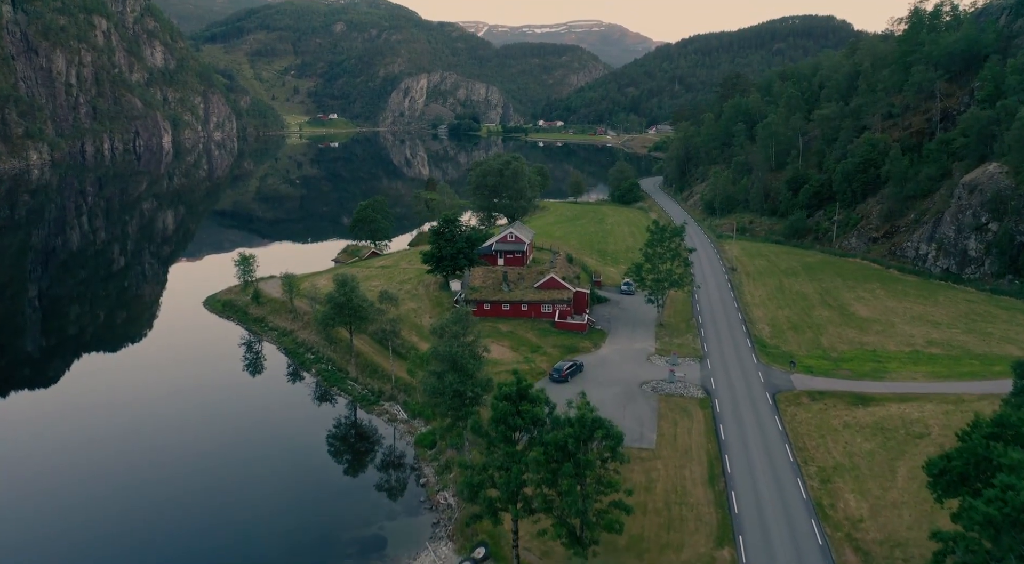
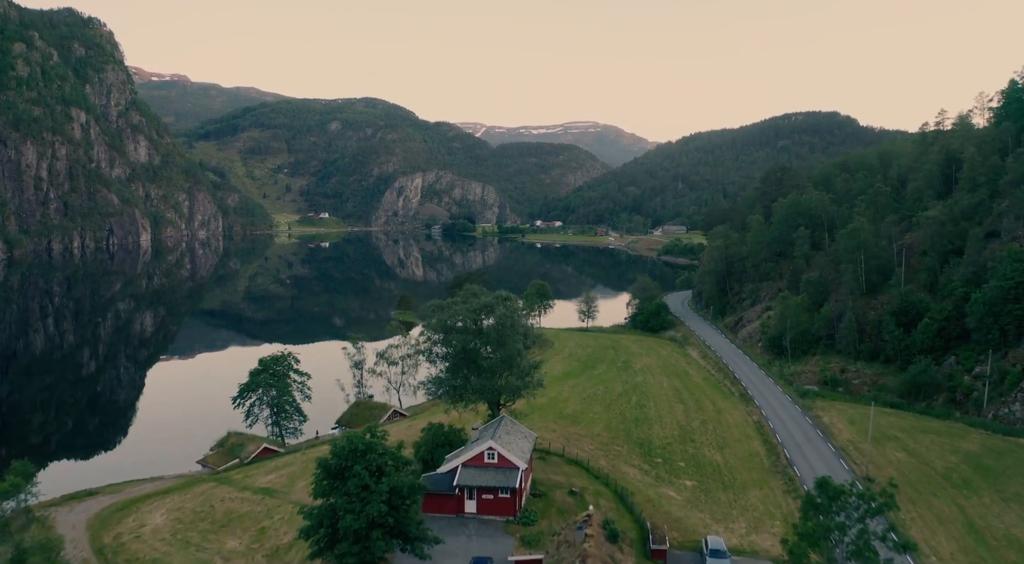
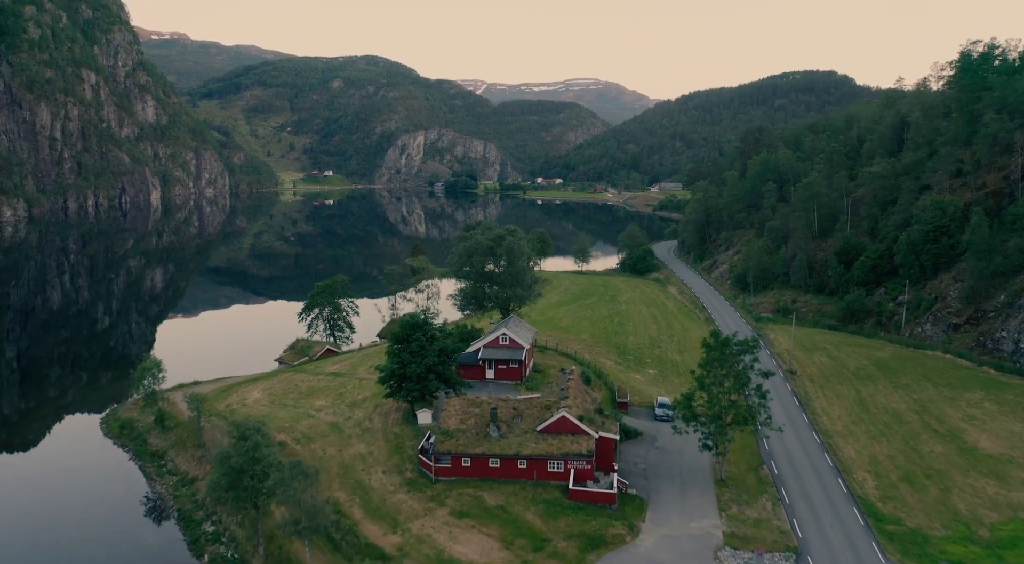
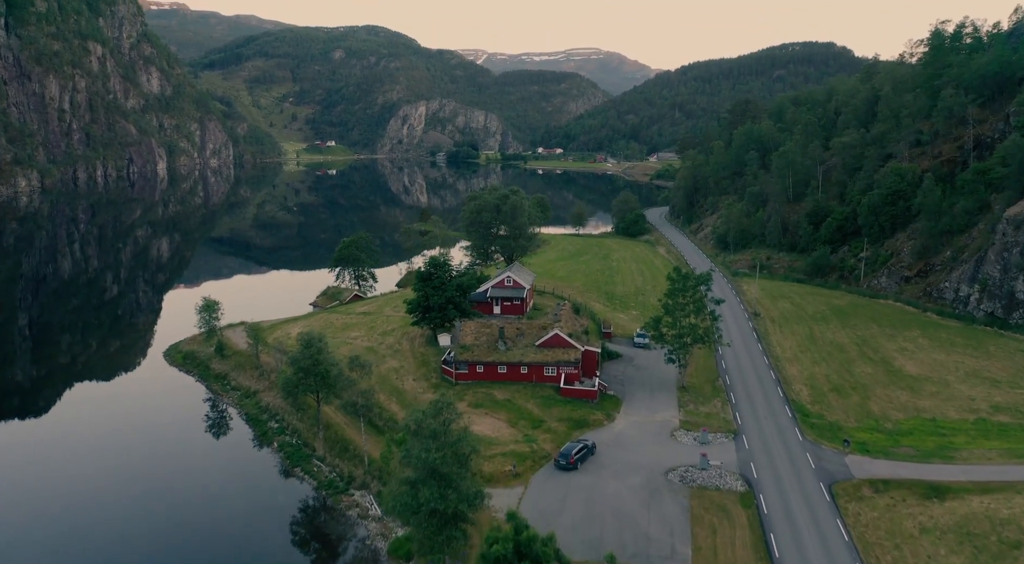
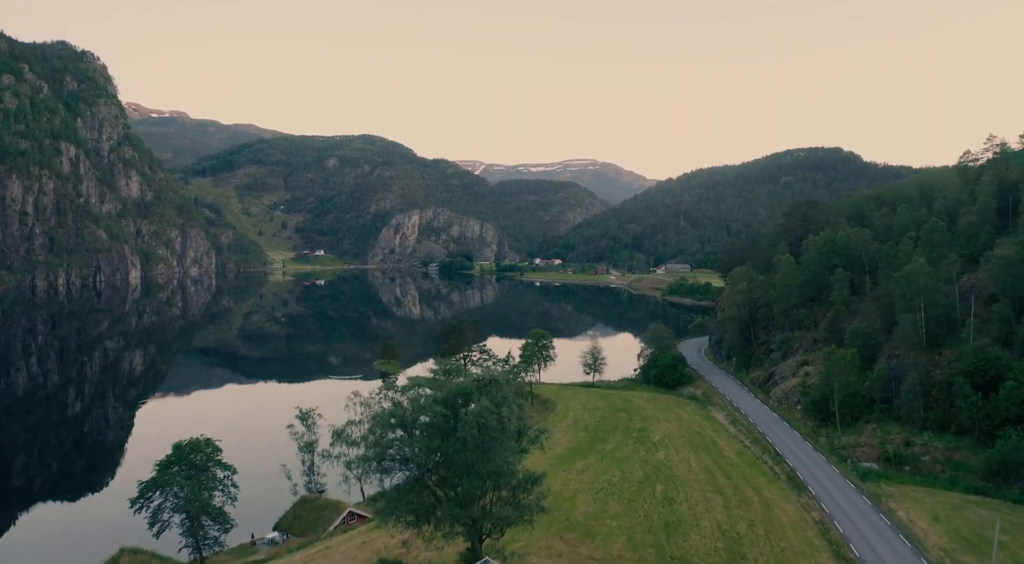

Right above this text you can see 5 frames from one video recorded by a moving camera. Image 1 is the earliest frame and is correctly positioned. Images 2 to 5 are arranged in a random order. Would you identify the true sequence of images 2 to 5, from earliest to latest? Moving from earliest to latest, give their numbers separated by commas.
4, 3, 2, 5
